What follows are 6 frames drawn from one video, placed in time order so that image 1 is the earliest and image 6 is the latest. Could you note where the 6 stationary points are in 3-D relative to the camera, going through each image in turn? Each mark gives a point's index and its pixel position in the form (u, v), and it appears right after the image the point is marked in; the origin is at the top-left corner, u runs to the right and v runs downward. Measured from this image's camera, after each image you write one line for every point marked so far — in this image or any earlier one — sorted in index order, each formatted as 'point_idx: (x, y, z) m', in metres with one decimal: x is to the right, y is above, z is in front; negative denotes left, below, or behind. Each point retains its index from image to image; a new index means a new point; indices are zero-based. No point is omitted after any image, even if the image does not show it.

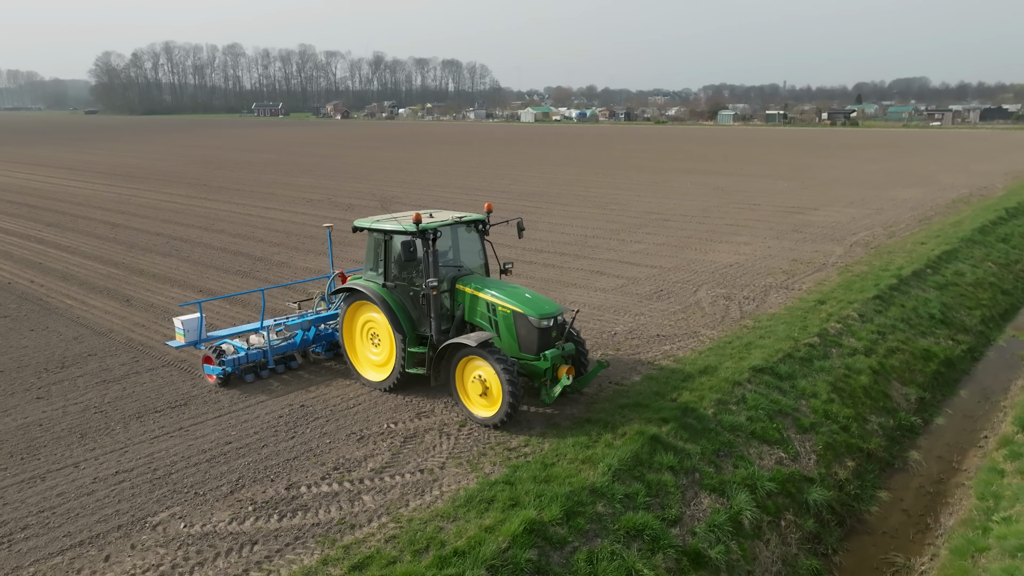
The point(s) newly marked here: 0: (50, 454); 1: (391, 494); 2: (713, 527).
0: (-4.6, -1.7, +7.6) m
1: (-1.1, -1.8, +6.8) m
2: (+1.9, -2.2, +7.1) m
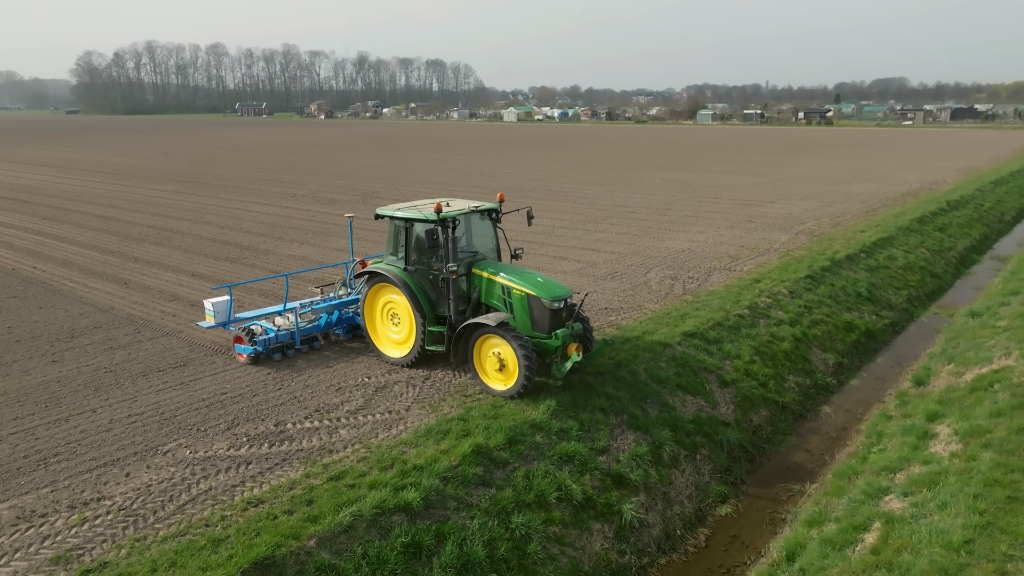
0: (-5.2, -1.3, +8.8) m
1: (-1.6, -1.5, +8.1) m
2: (+1.4, -1.9, +8.4) m
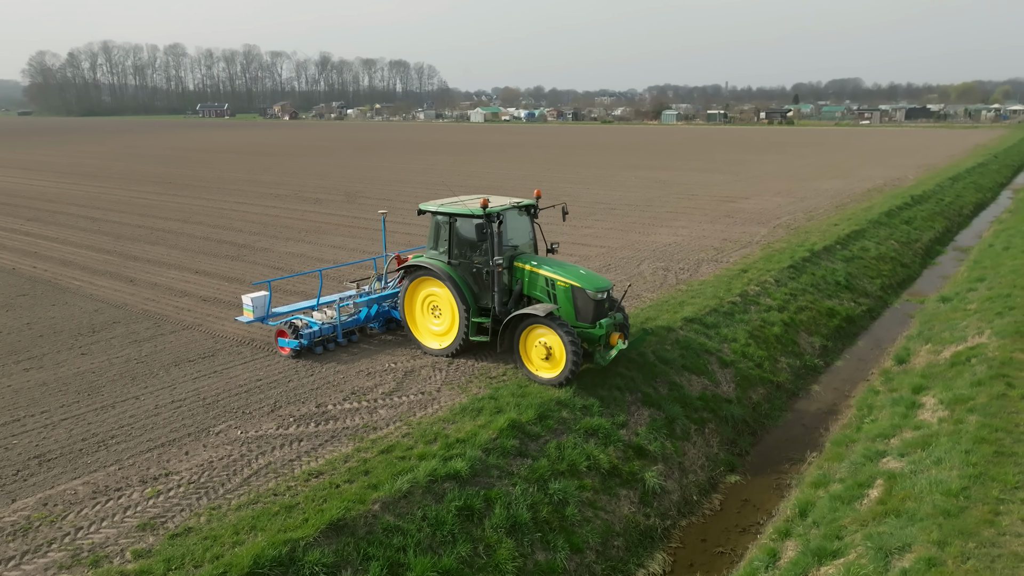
0: (-4.9, -1.3, +9.2) m
1: (-1.3, -1.4, +8.6) m
2: (+1.7, -1.7, +9.1) m
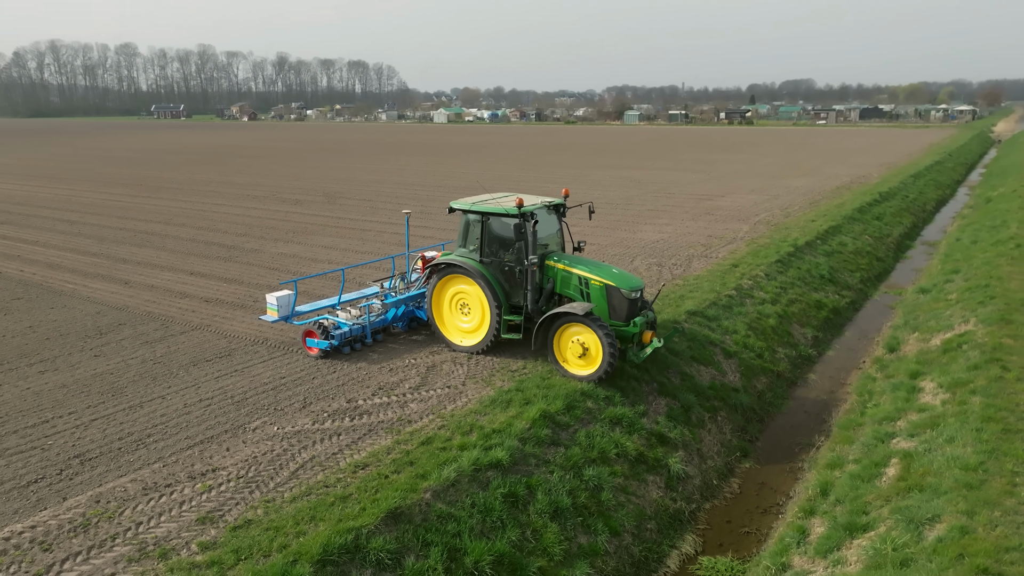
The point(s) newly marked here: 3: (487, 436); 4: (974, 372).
0: (-4.6, -1.3, +9.2) m
1: (-0.9, -1.3, +8.8) m
2: (+2.0, -1.6, +9.4) m
3: (-0.3, -1.5, +7.8) m
4: (+5.8, -1.1, +9.5) m
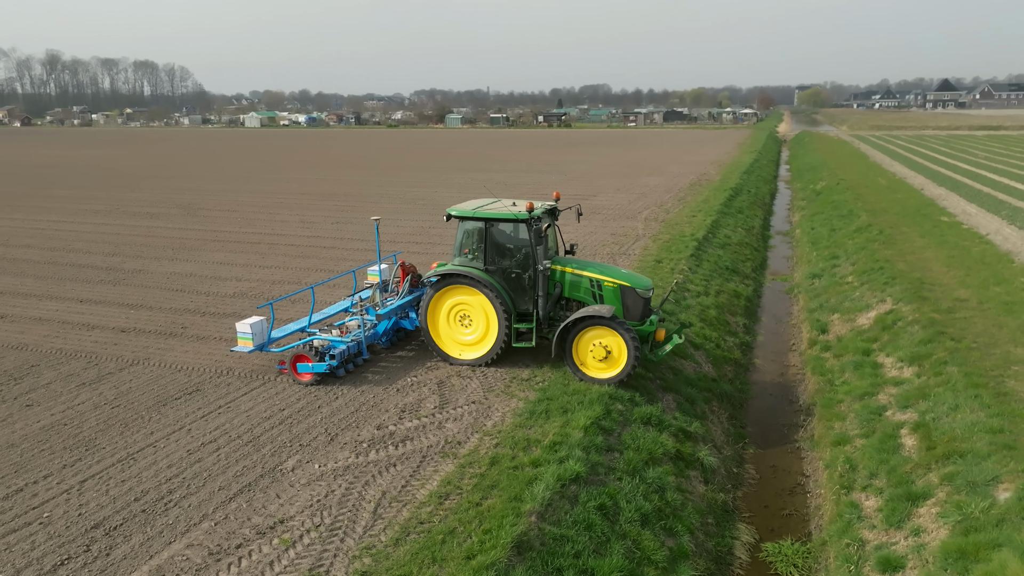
0: (-4.1, -1.6, +7.8) m
1: (-0.5, -1.5, +8.3) m
2: (+2.2, -1.6, +9.6) m
3: (+0.4, -1.6, +7.6) m
4: (+5.9, -0.8, +10.7) m
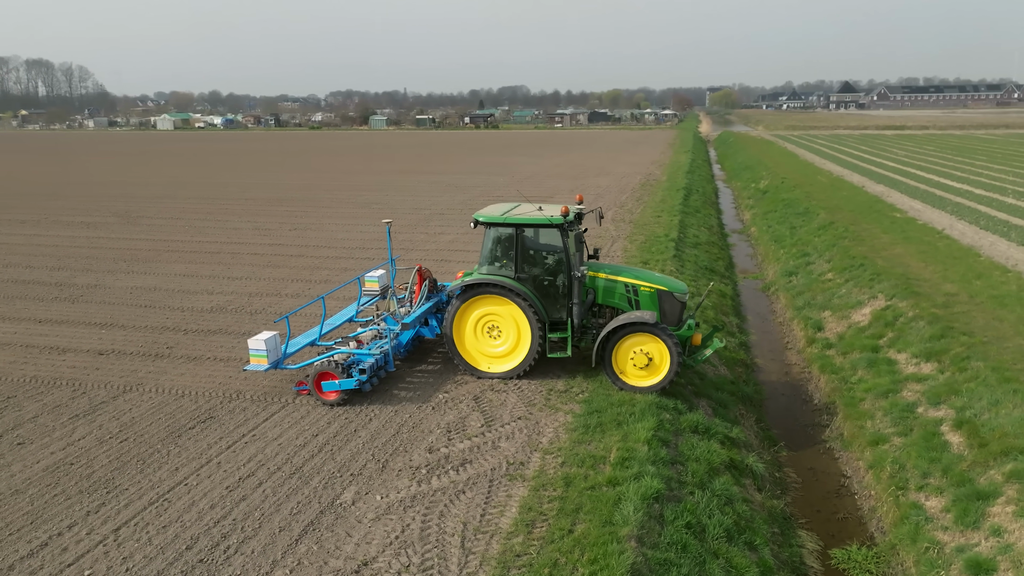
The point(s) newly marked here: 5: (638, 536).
0: (-3.5, -1.8, +7.0) m
1: (+0.1, -1.6, +7.8) m
2: (+2.6, -1.6, +9.4) m
3: (+1.0, -1.7, +7.2) m
4: (+6.1, -0.8, +10.9) m
5: (+1.0, -2.0, +6.1) m
